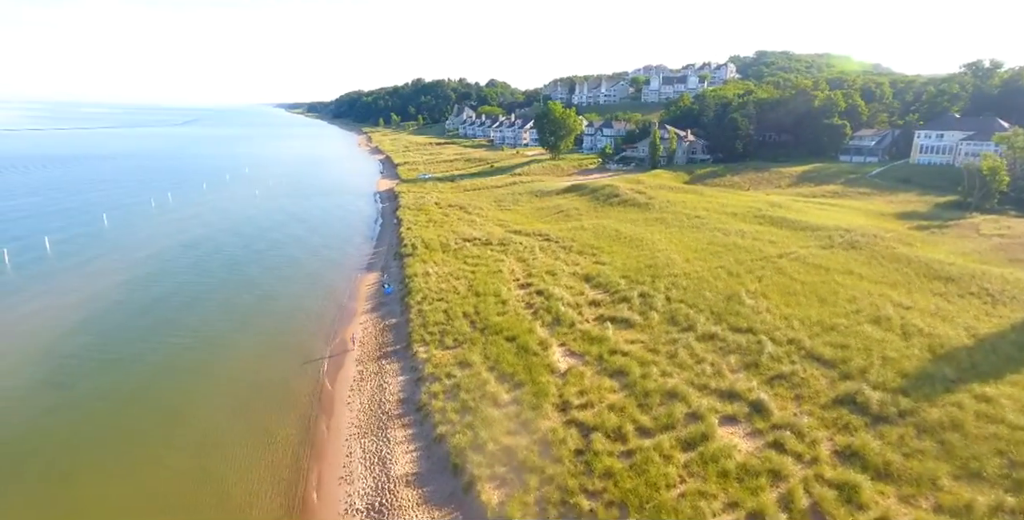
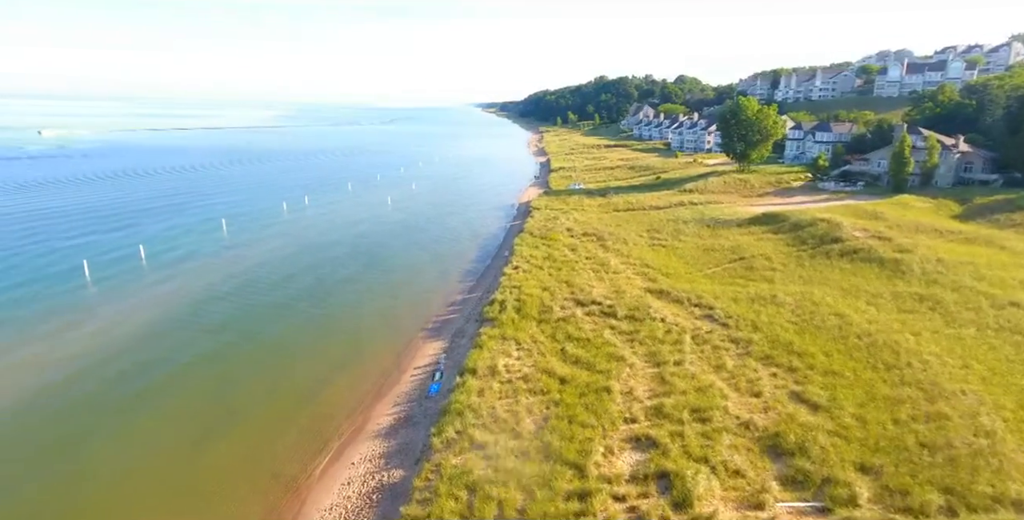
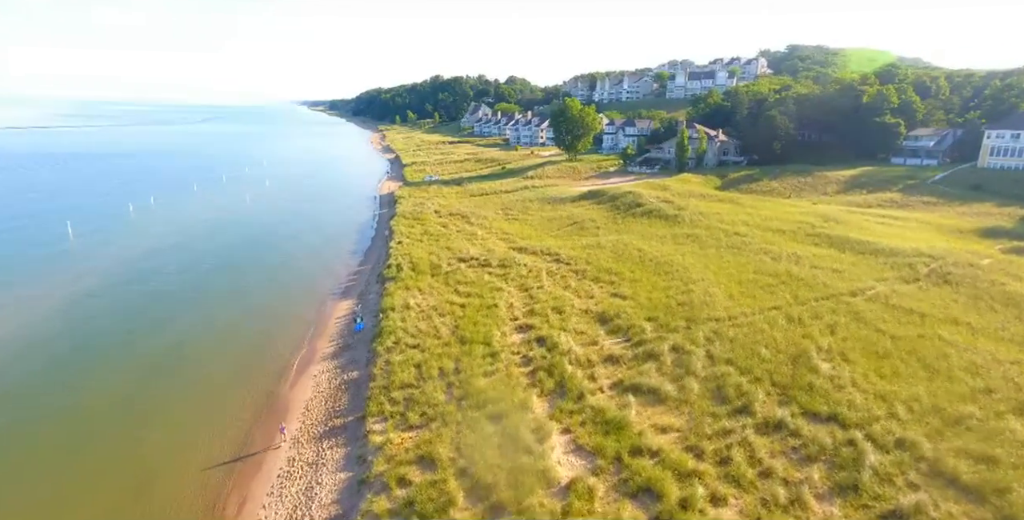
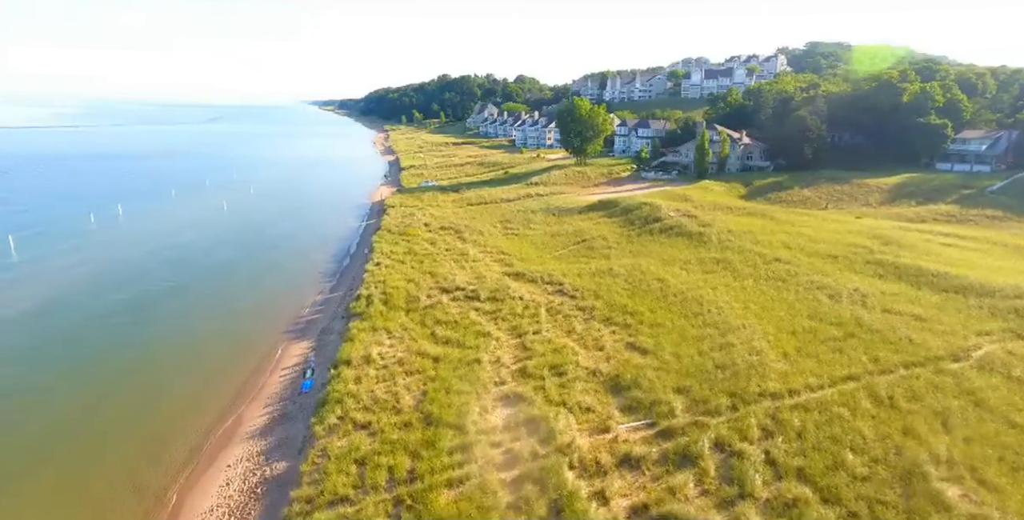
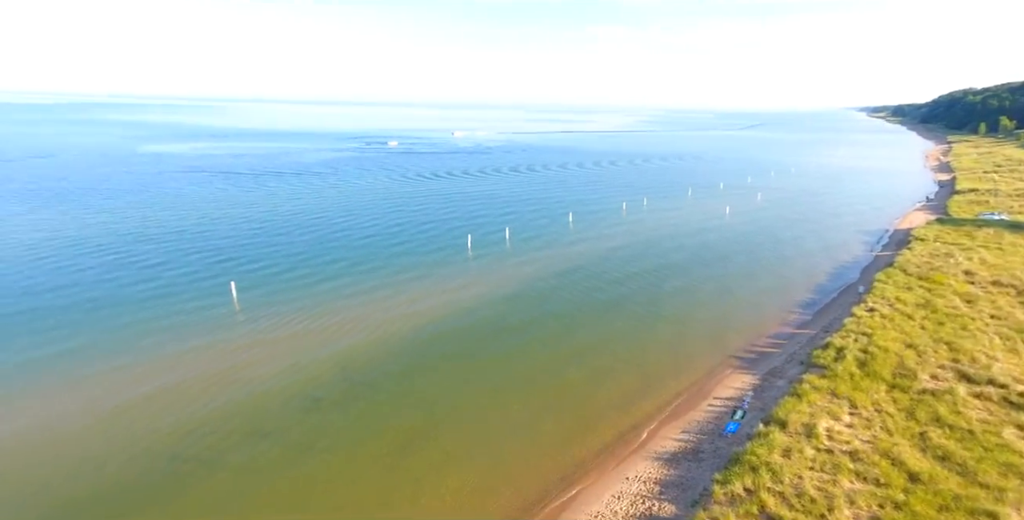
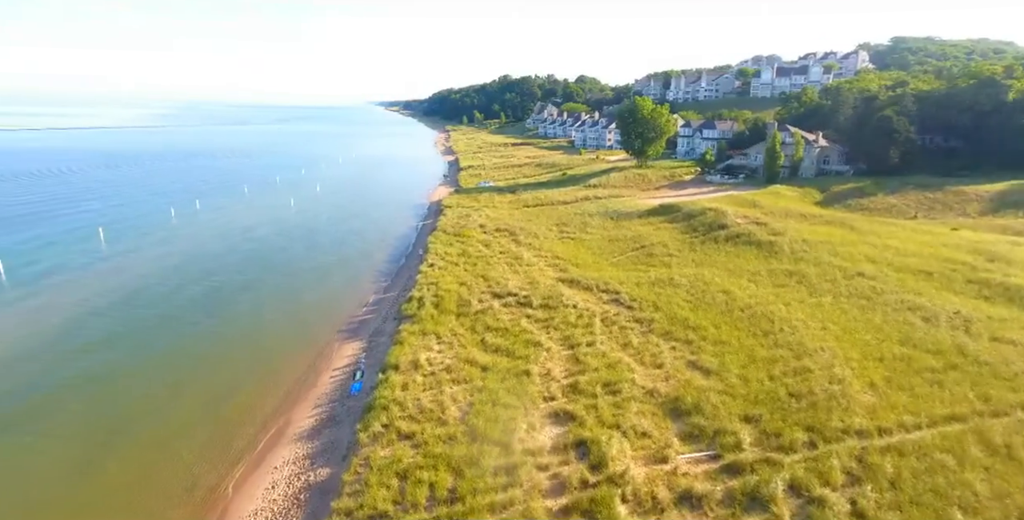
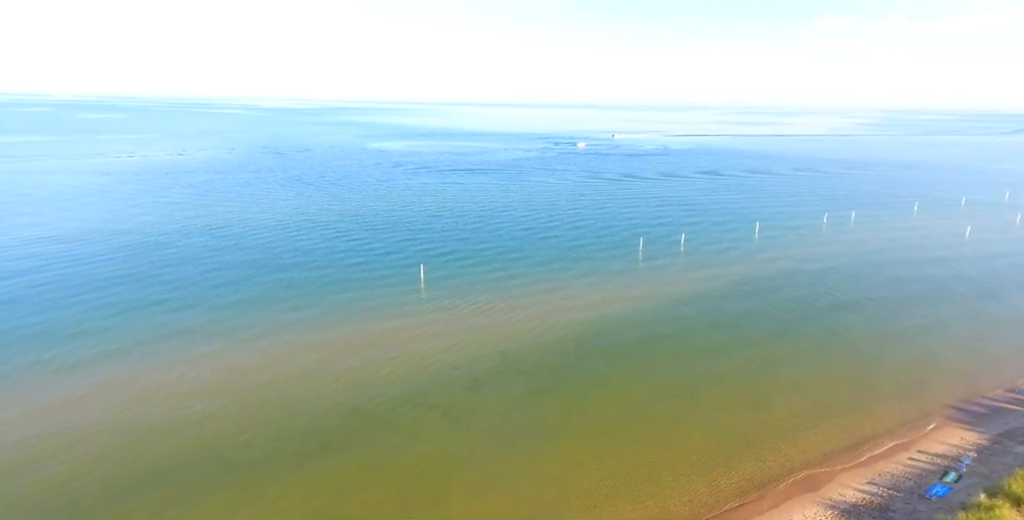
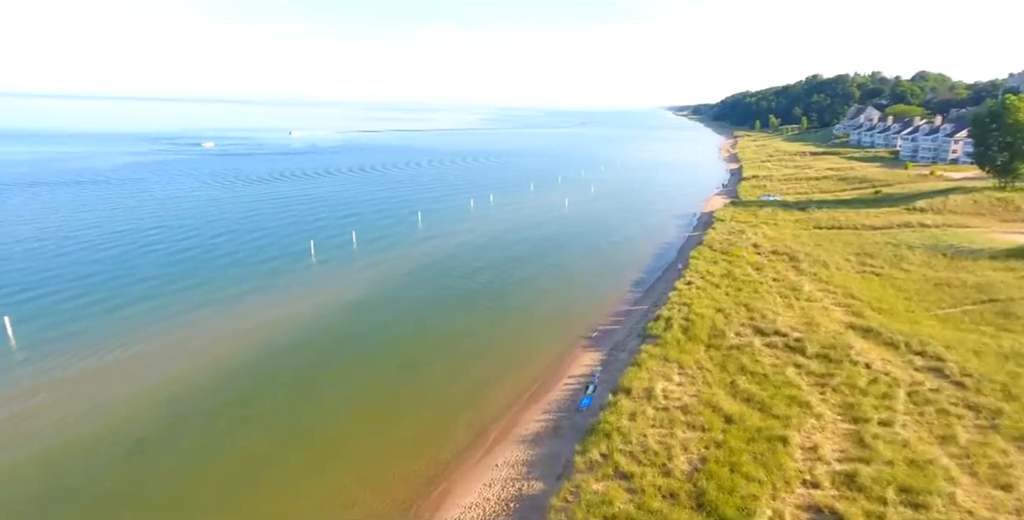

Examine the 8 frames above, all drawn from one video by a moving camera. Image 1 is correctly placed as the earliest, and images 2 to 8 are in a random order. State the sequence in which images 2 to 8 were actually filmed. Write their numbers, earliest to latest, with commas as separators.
3, 4, 6, 2, 8, 5, 7
